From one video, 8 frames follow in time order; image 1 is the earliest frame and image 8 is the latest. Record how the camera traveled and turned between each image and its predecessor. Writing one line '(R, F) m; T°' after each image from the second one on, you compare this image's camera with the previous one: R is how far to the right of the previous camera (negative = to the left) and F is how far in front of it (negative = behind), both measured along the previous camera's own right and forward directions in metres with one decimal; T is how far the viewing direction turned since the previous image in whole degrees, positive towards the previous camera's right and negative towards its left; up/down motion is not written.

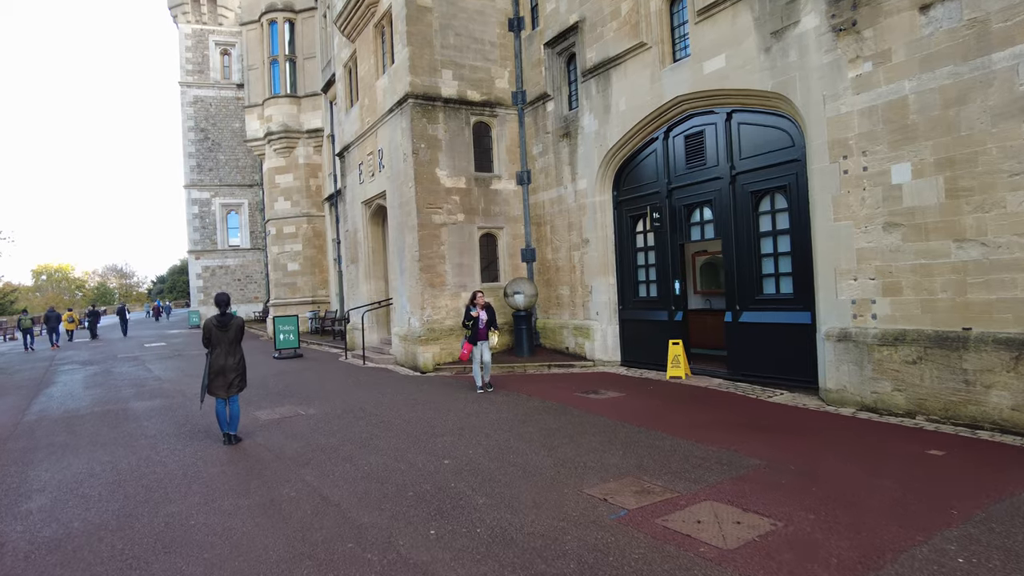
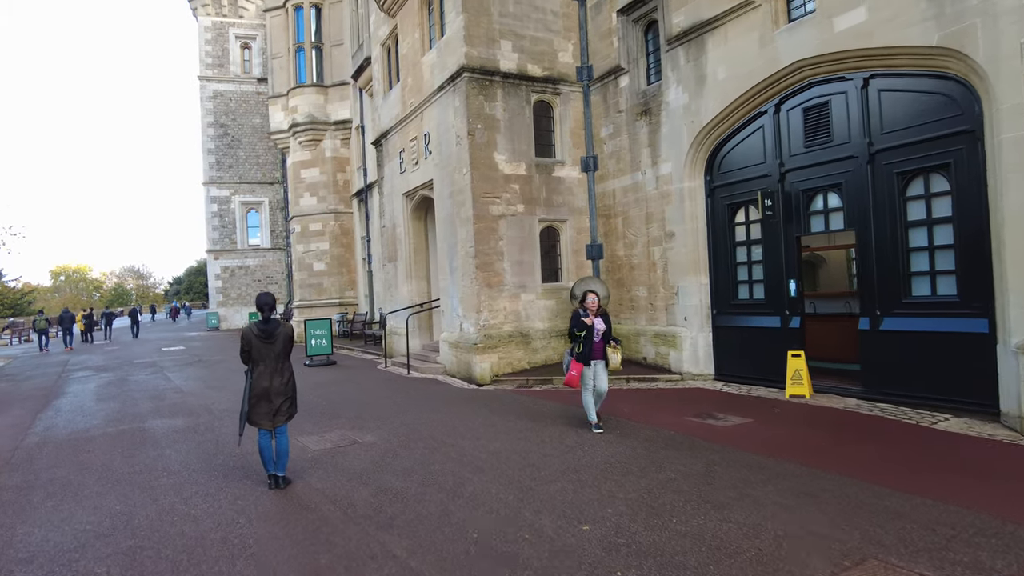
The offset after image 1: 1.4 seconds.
(-1.0, +1.6) m; -1°
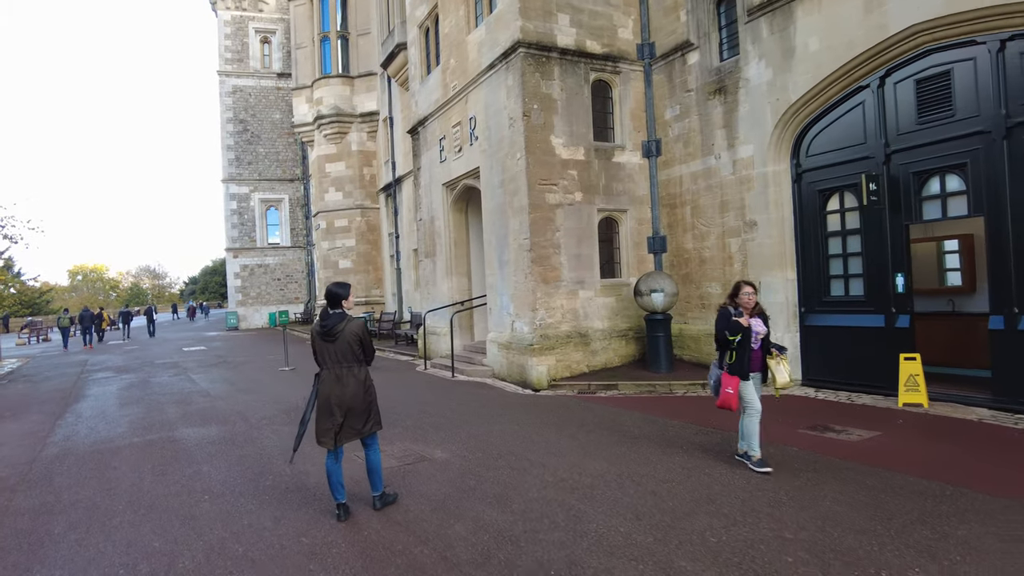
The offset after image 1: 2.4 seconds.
(-0.7, +0.9) m; -1°
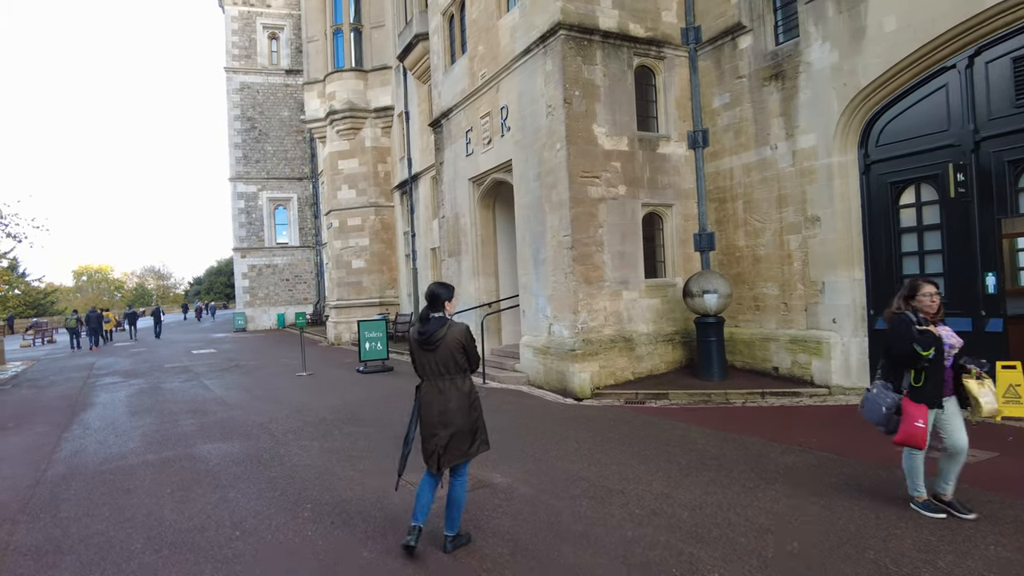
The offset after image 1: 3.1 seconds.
(-0.5, +0.7) m; 0°
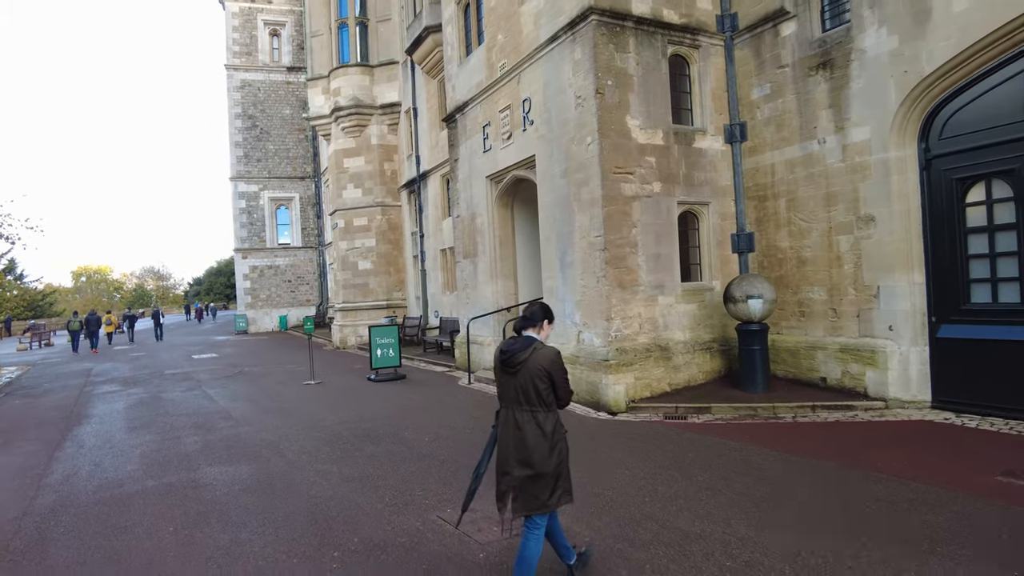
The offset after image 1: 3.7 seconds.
(-0.4, +0.7) m; 0°
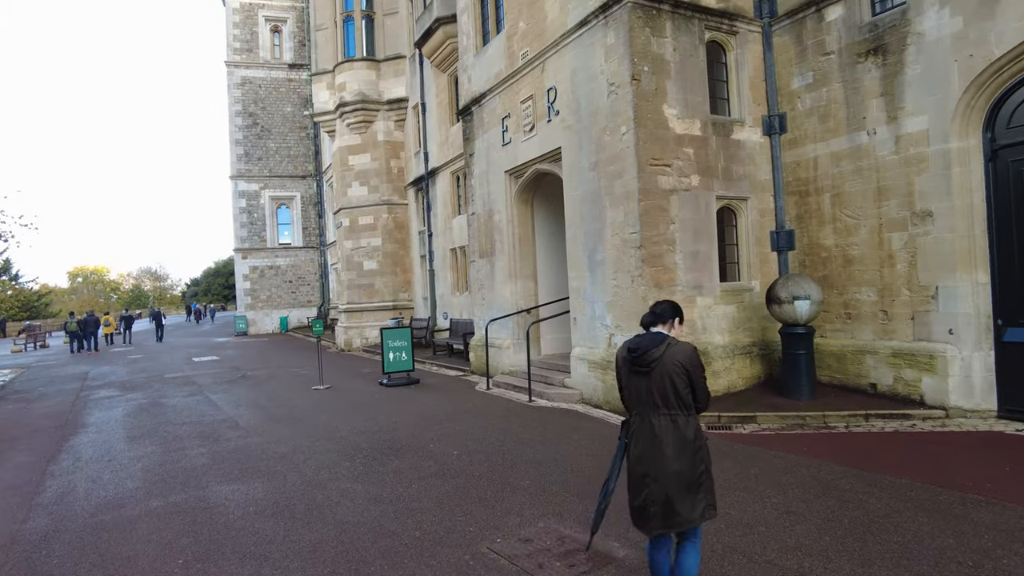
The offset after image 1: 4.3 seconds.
(-0.4, +0.6) m; 0°
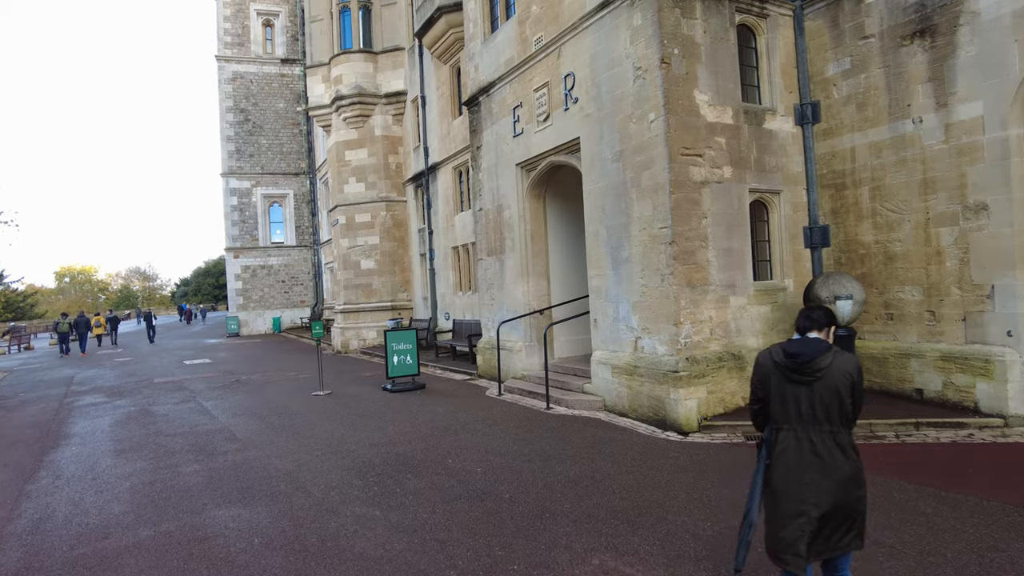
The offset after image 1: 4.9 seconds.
(-0.3, +0.6) m; +1°
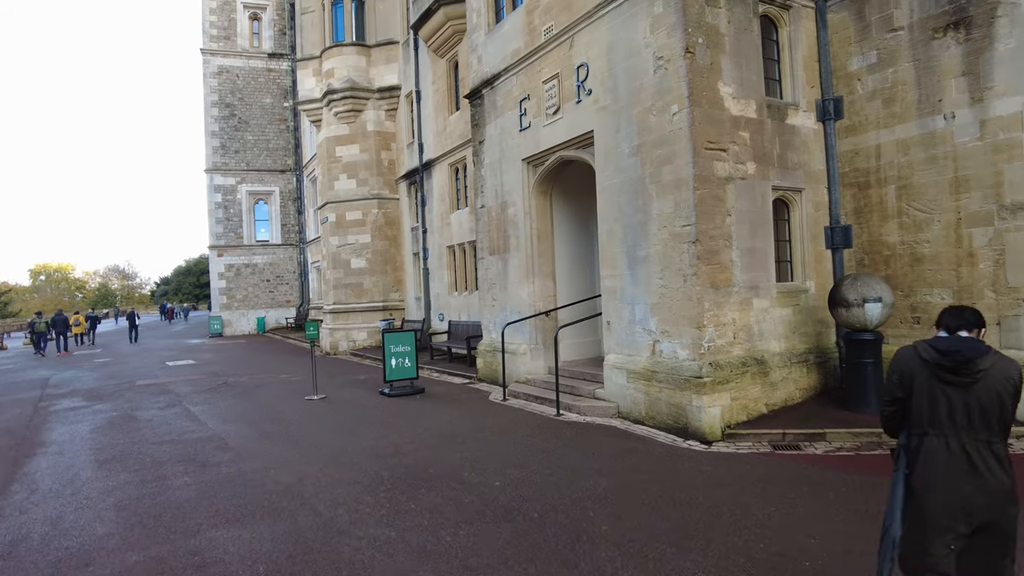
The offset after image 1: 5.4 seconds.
(-0.3, +0.4) m; +1°
